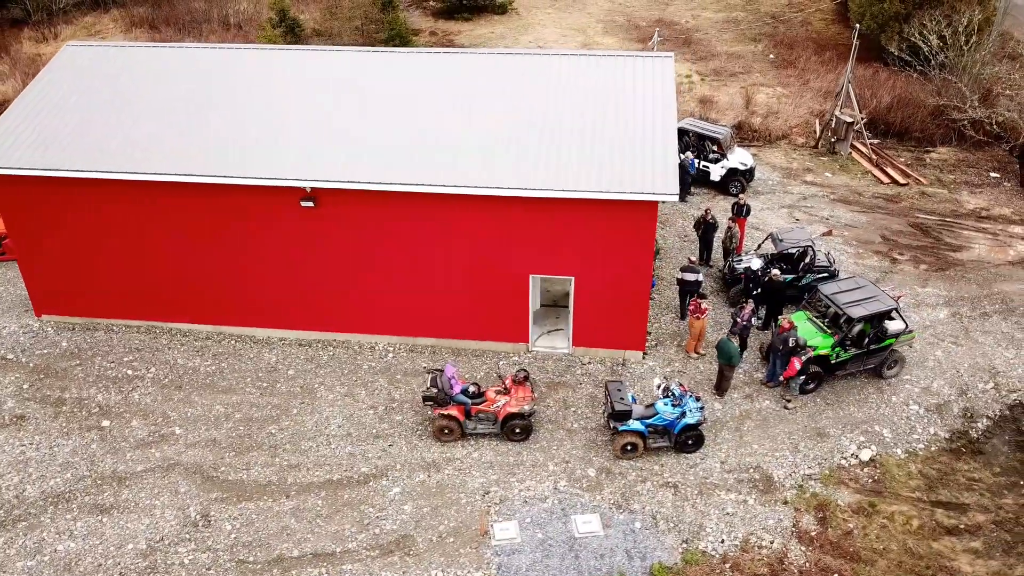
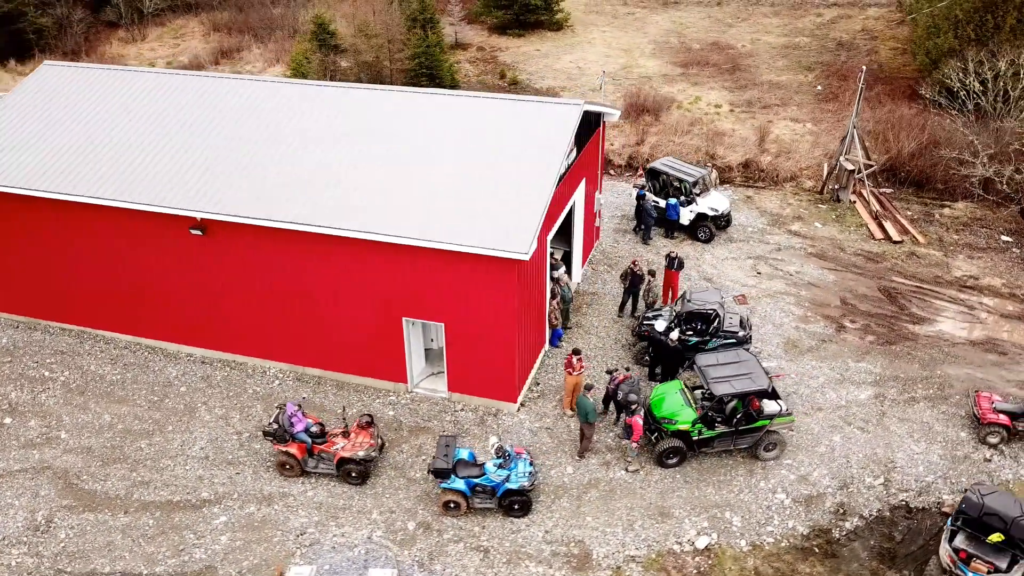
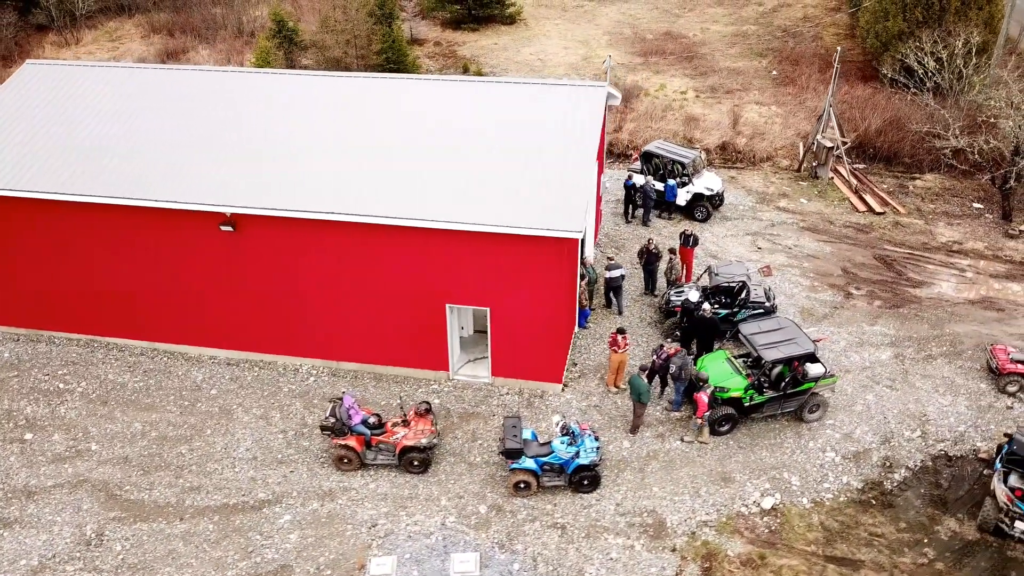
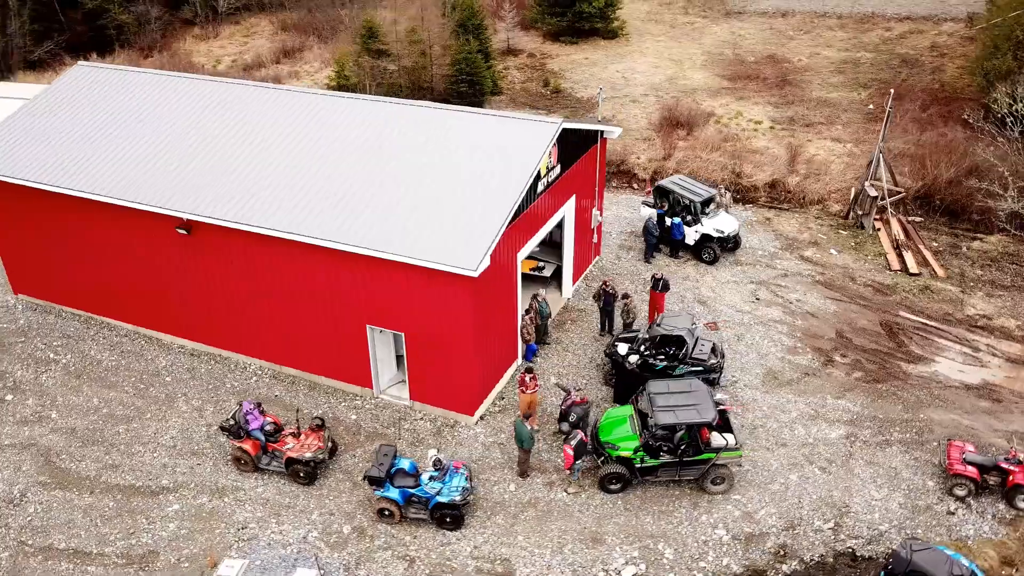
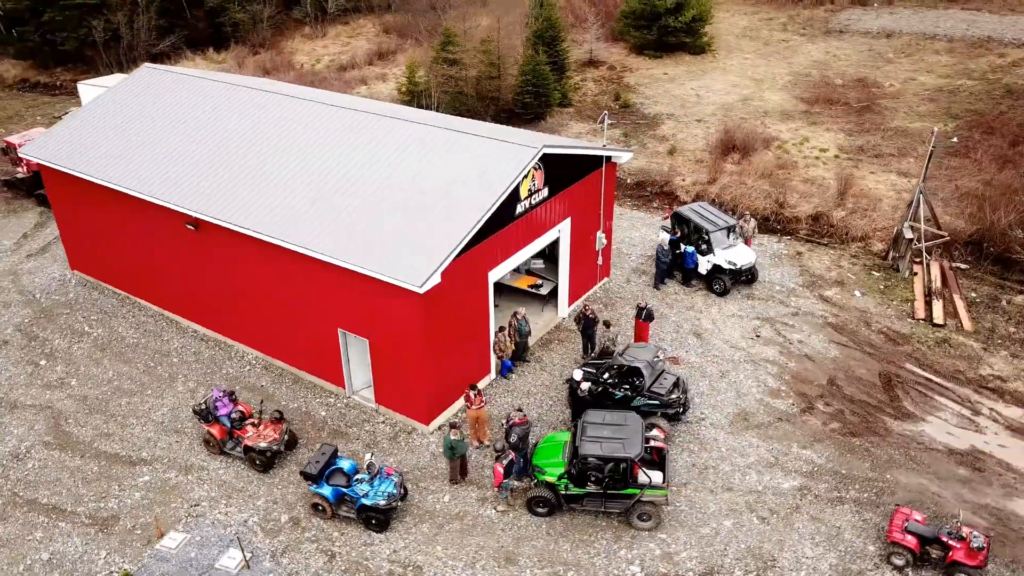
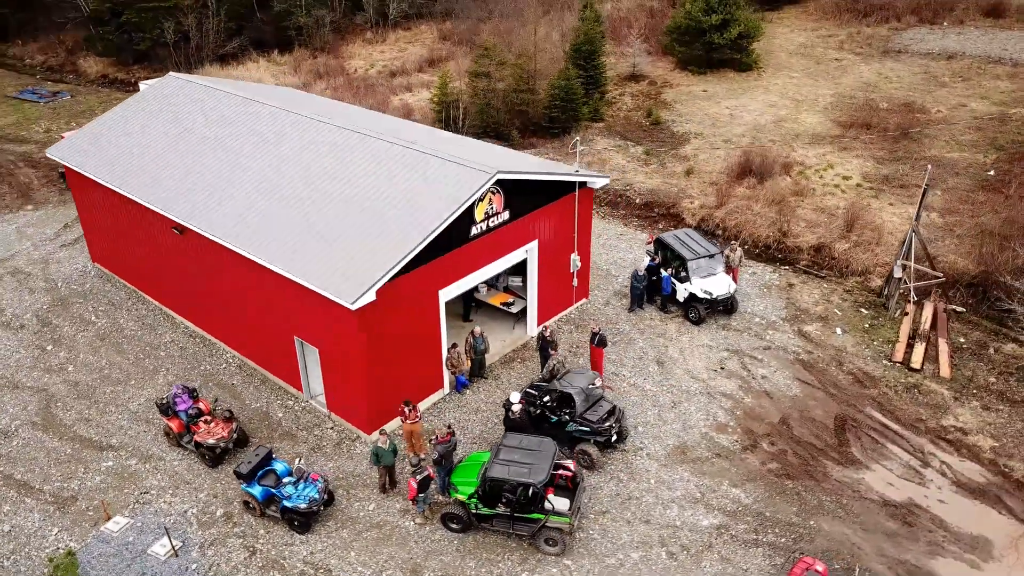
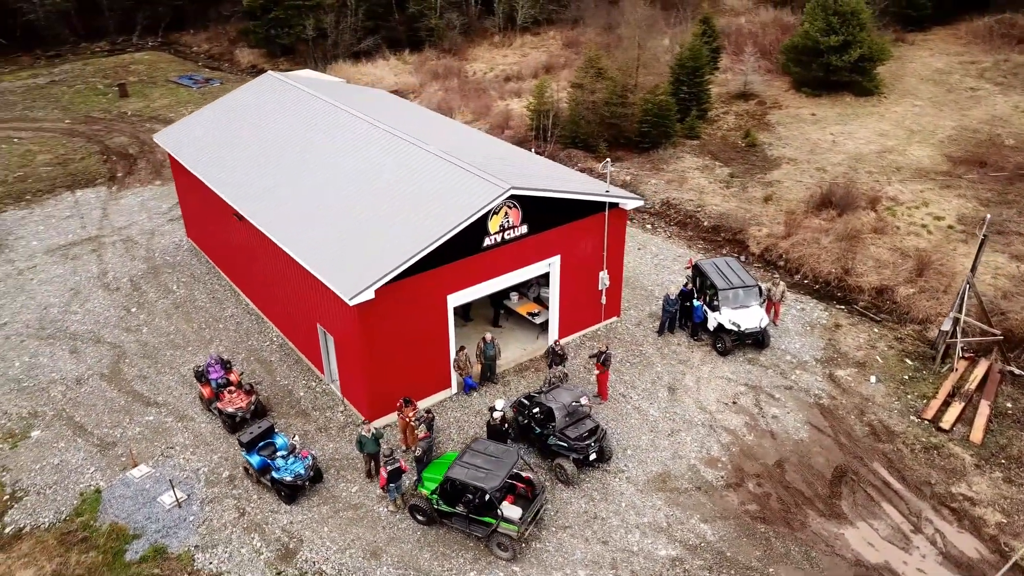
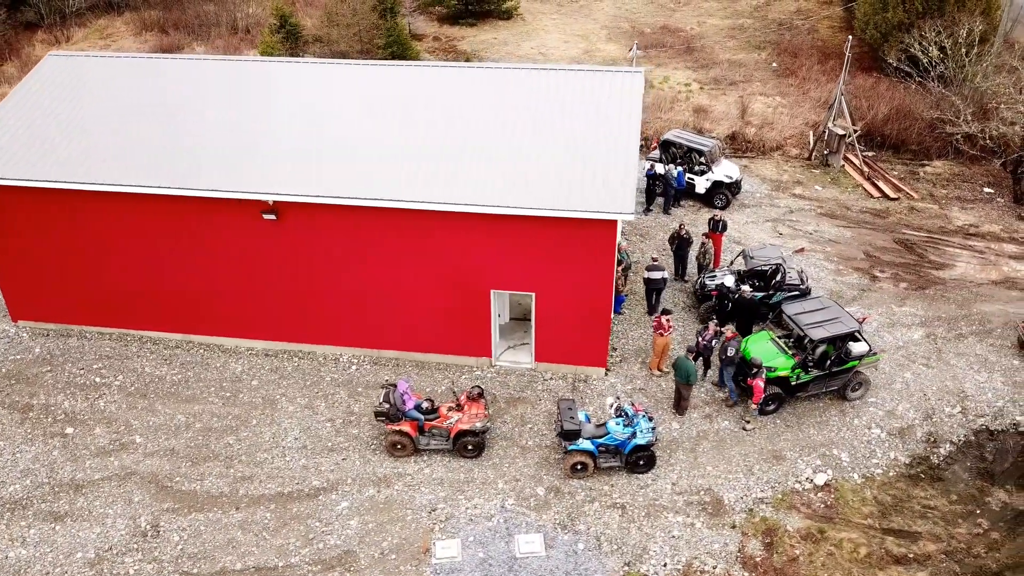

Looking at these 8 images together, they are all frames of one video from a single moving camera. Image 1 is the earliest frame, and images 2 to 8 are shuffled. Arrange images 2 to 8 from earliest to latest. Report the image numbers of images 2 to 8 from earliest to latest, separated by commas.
8, 3, 2, 4, 5, 6, 7
